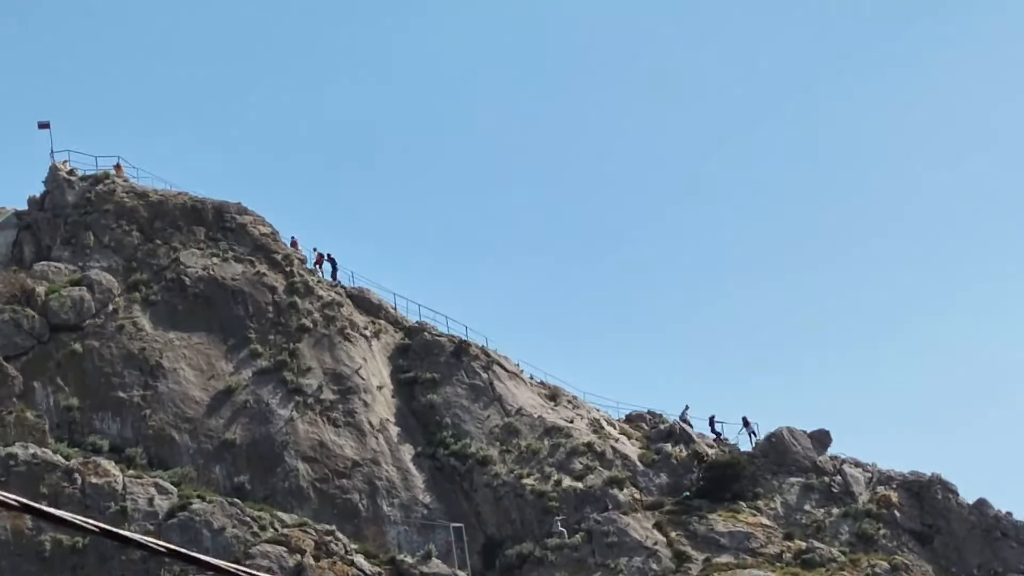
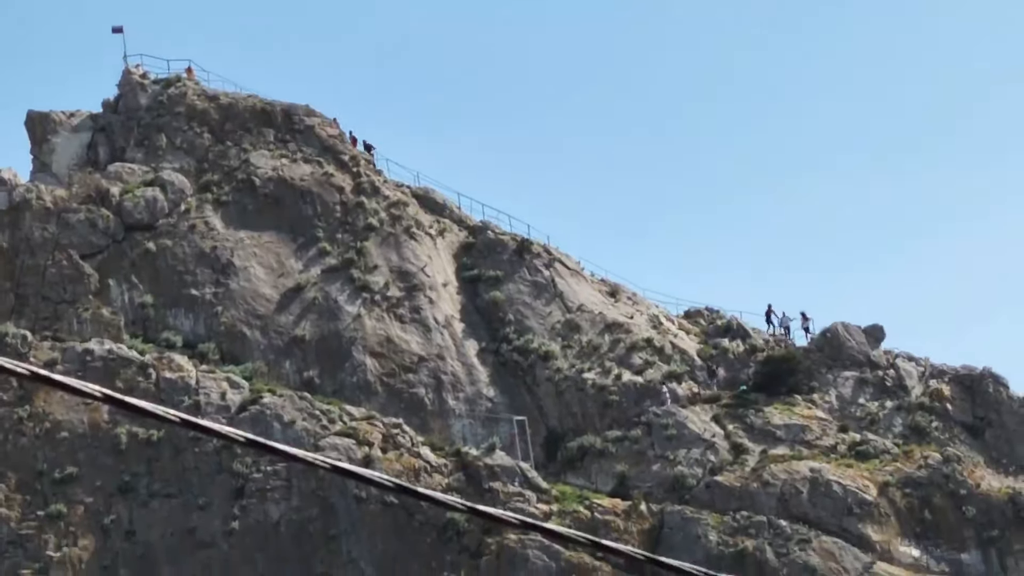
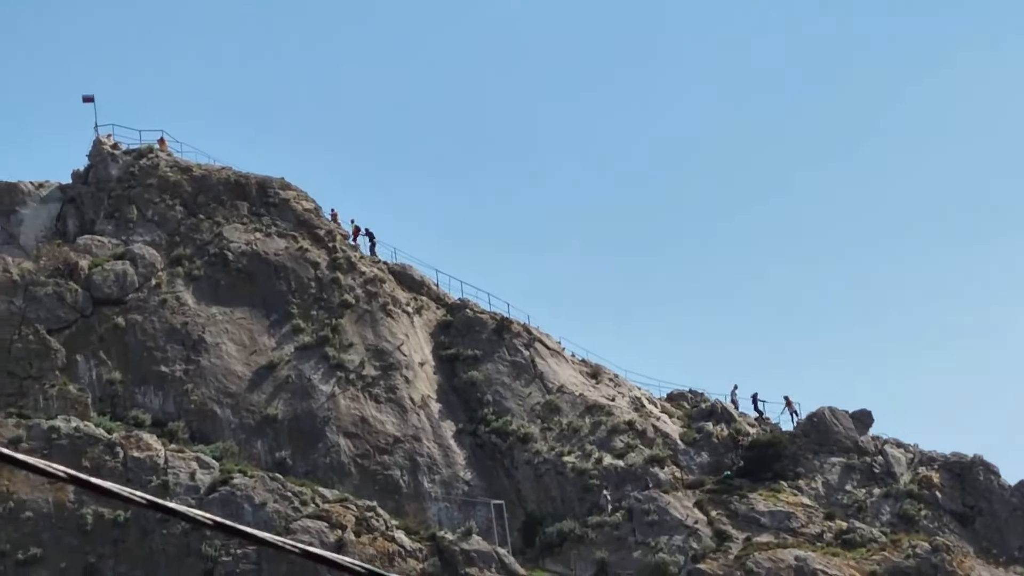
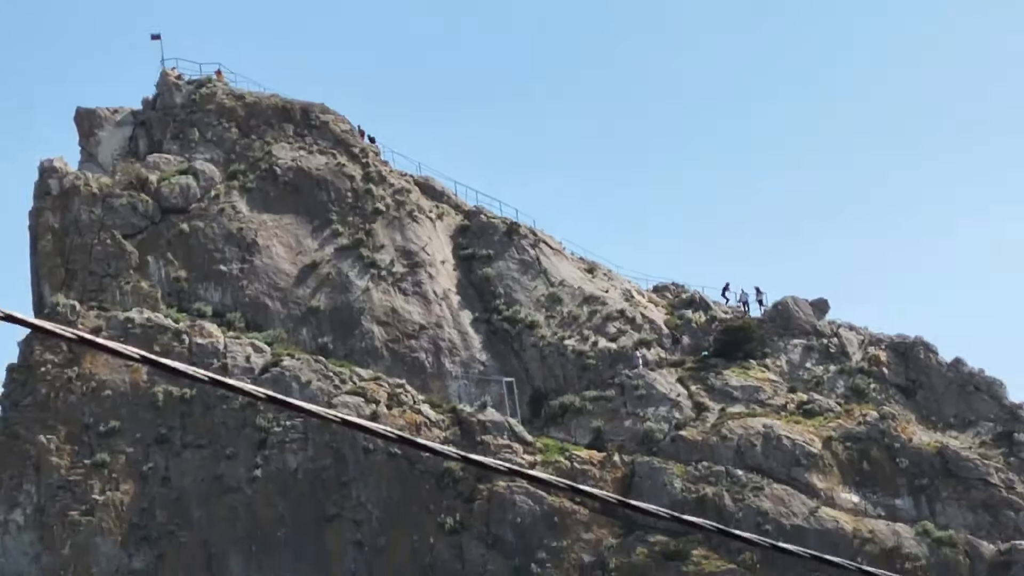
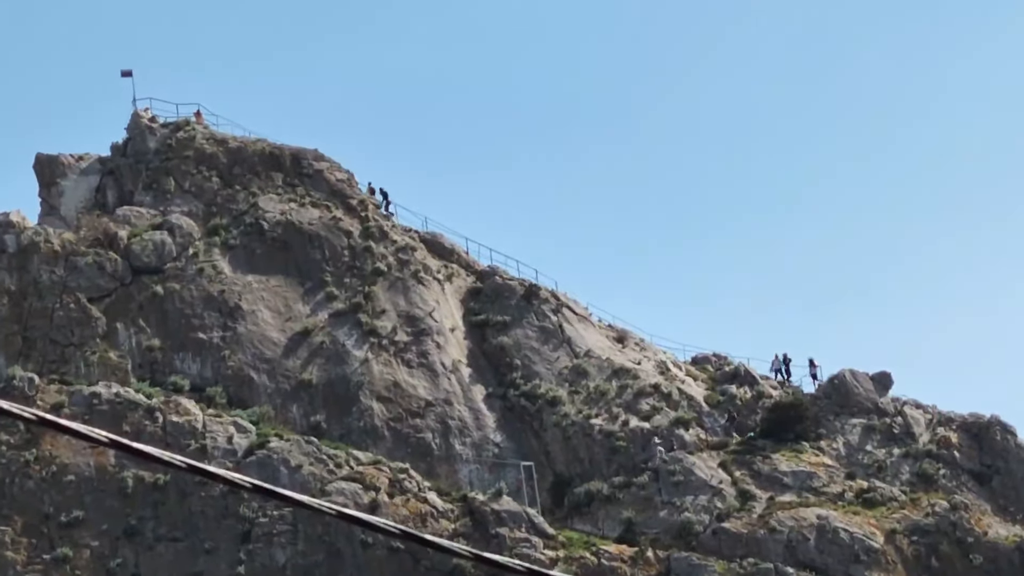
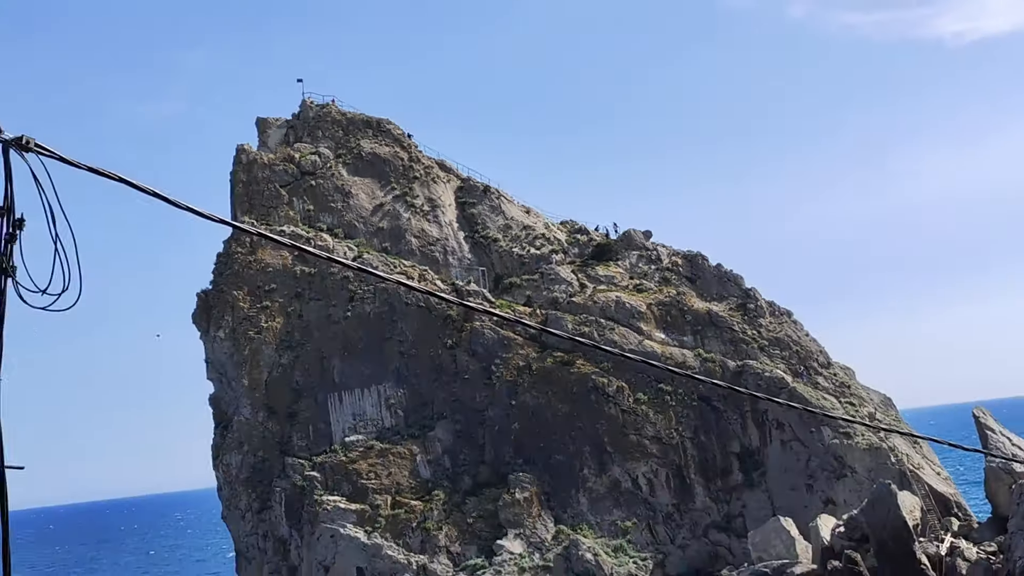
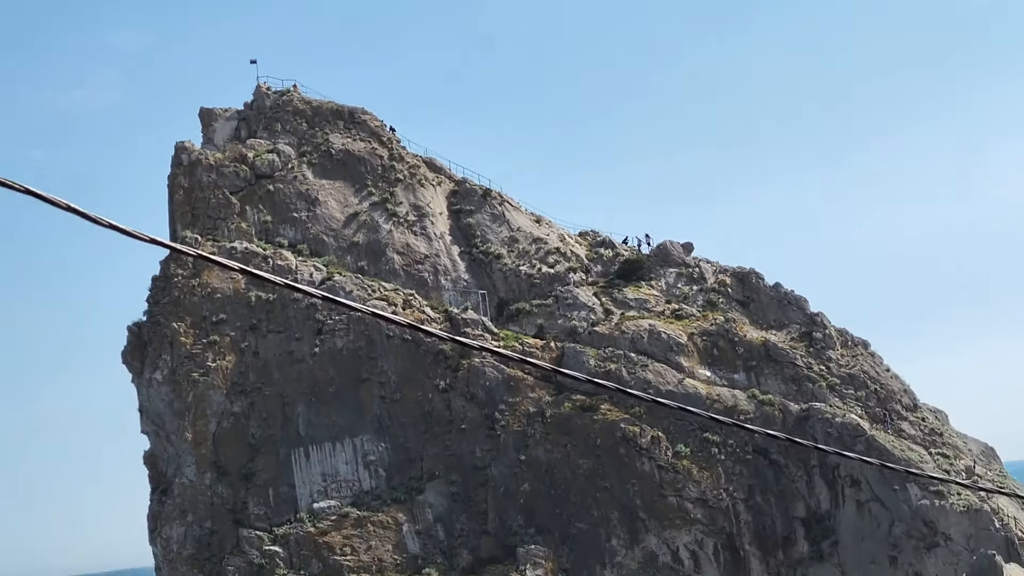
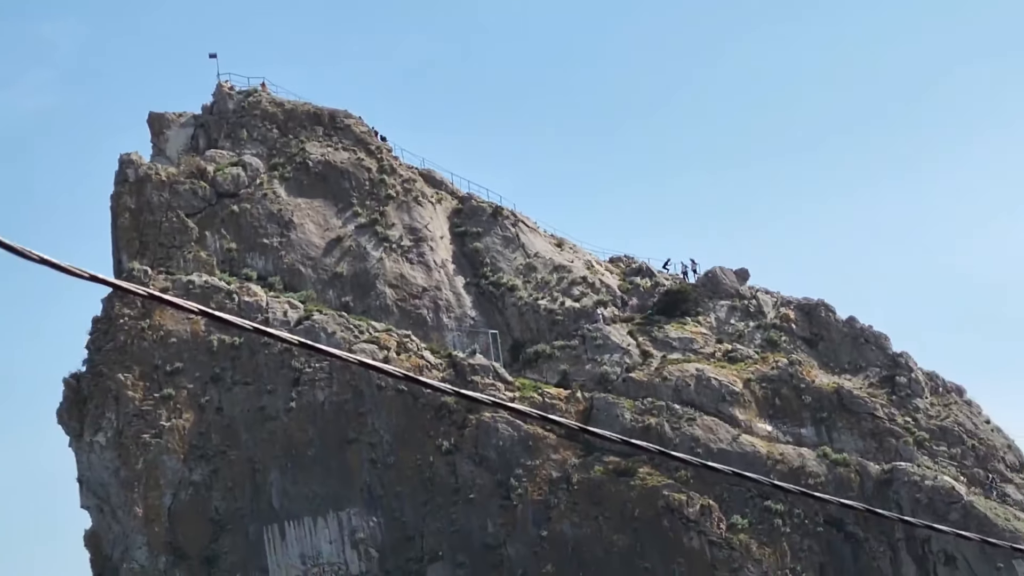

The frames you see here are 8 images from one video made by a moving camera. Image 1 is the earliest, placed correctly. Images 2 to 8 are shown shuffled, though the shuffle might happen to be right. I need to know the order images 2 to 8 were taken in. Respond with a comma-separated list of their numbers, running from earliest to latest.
3, 5, 2, 4, 8, 7, 6
